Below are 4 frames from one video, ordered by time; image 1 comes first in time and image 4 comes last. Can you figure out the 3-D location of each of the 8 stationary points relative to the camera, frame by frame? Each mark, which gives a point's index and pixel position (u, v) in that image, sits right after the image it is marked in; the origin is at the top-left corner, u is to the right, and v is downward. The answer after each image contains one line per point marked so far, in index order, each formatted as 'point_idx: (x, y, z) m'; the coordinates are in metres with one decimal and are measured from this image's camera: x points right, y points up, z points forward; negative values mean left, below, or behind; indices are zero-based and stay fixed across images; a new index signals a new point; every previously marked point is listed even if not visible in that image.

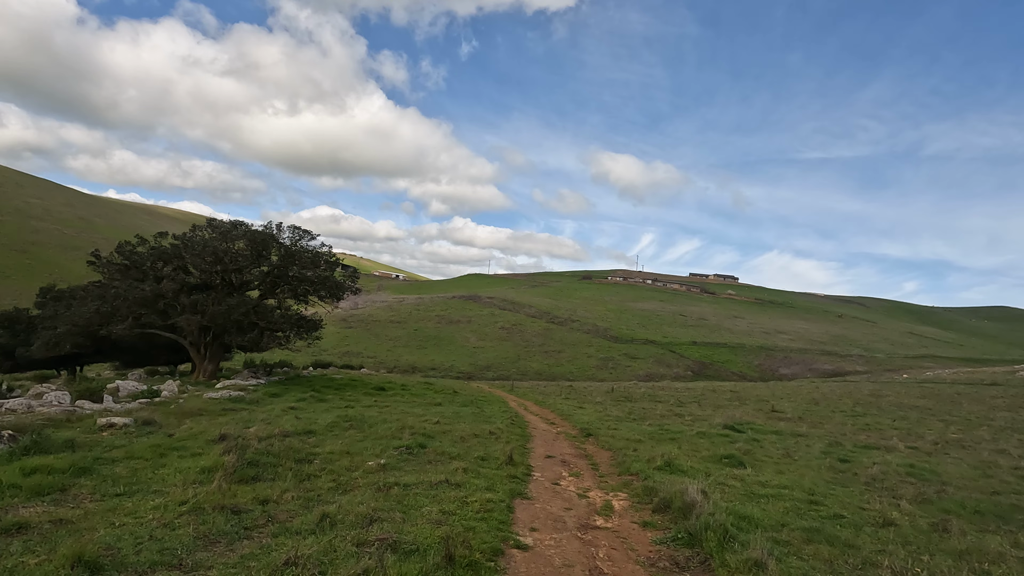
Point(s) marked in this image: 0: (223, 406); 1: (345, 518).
0: (-10.4, -4.2, +19.5) m
1: (-2.2, -3.0, +7.0) m
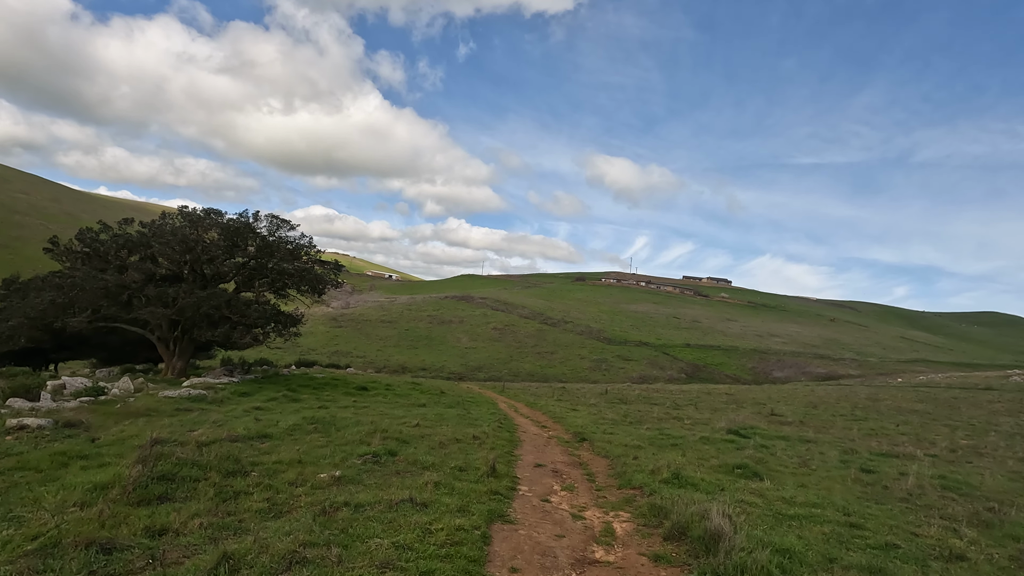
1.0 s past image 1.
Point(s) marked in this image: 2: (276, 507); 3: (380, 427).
0: (-10.8, -3.8, +17.6) m
1: (-2.4, -2.6, +5.1) m
2: (-3.2, -3.0, +7.3) m
3: (-4.0, -4.2, +16.4) m
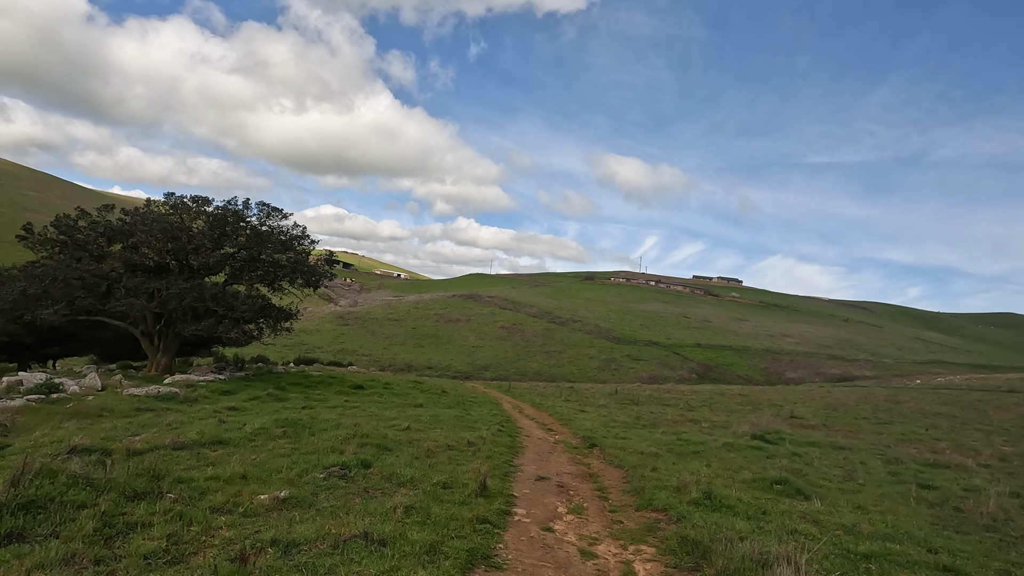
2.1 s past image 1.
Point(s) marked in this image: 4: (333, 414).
0: (-10.8, -3.4, +15.8) m
1: (-2.6, -2.2, +3.2) m
2: (-3.3, -2.6, +5.4) m
3: (-4.0, -3.8, +14.4) m
4: (-6.0, -4.3, +18.3) m
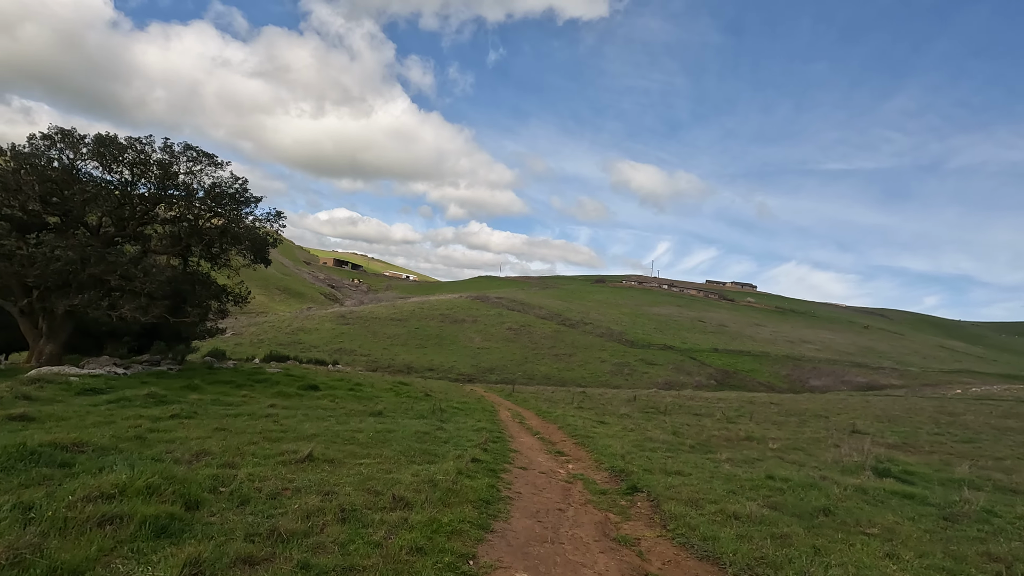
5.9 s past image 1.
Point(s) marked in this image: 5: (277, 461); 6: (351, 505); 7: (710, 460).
0: (-11.1, -1.9, +8.6) m
1: (-3.2, -0.7, -4.1) m
2: (-3.8, -1.1, -1.9) m
3: (-4.3, -2.4, +7.1) m
4: (-6.3, -2.9, +11.0) m
5: (-4.0, -2.9, +9.2) m
6: (-2.0, -2.7, +6.8) m
7: (+5.3, -4.6, +14.6) m
